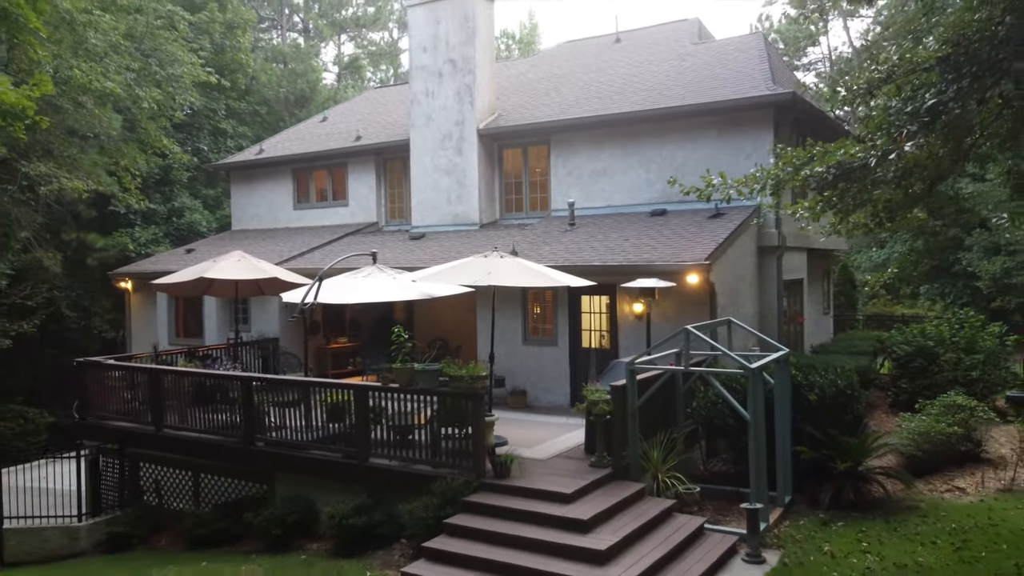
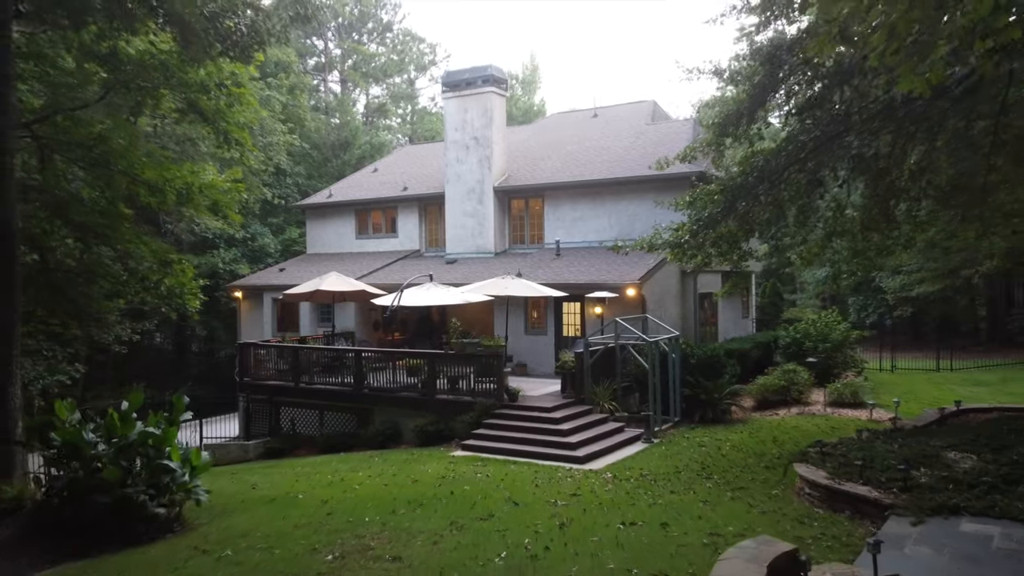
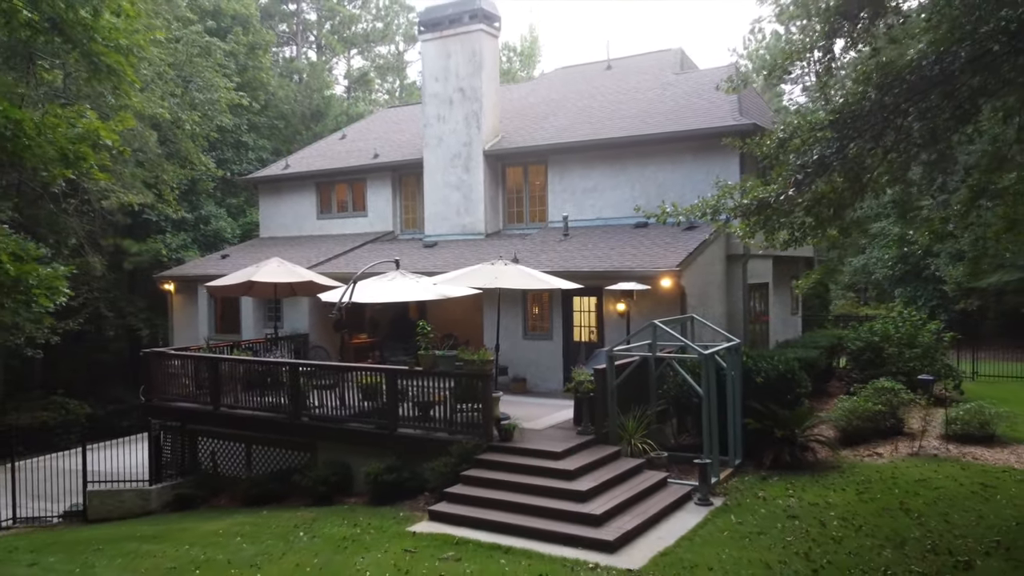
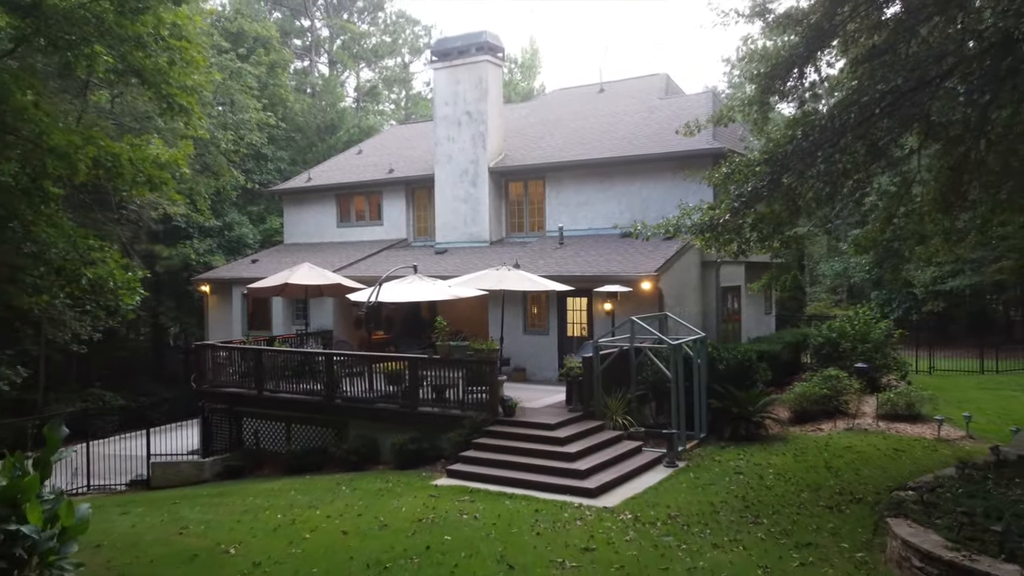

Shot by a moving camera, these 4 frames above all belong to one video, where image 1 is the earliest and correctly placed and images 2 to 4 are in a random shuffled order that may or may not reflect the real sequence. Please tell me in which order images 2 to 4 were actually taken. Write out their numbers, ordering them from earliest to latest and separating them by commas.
3, 4, 2
